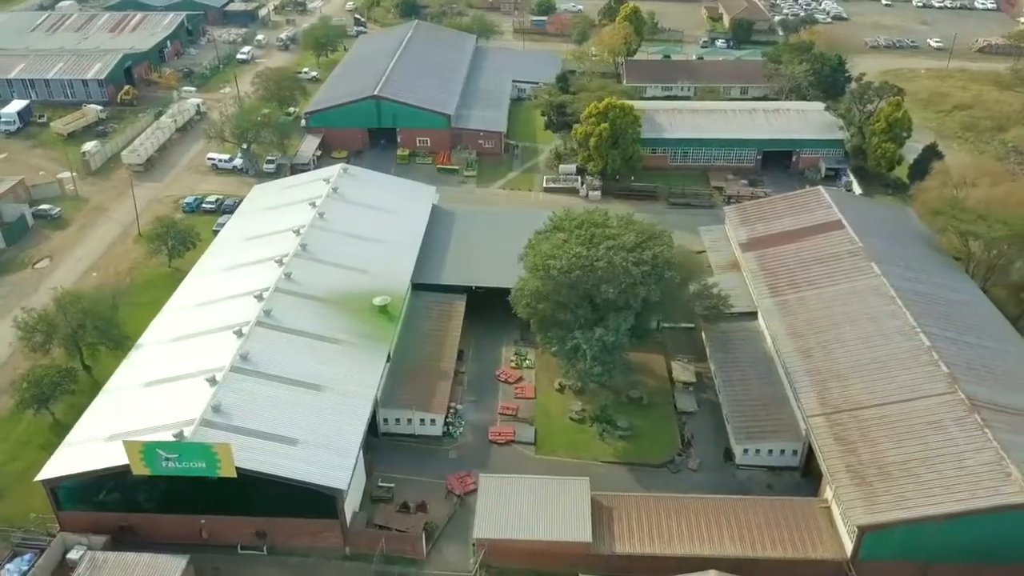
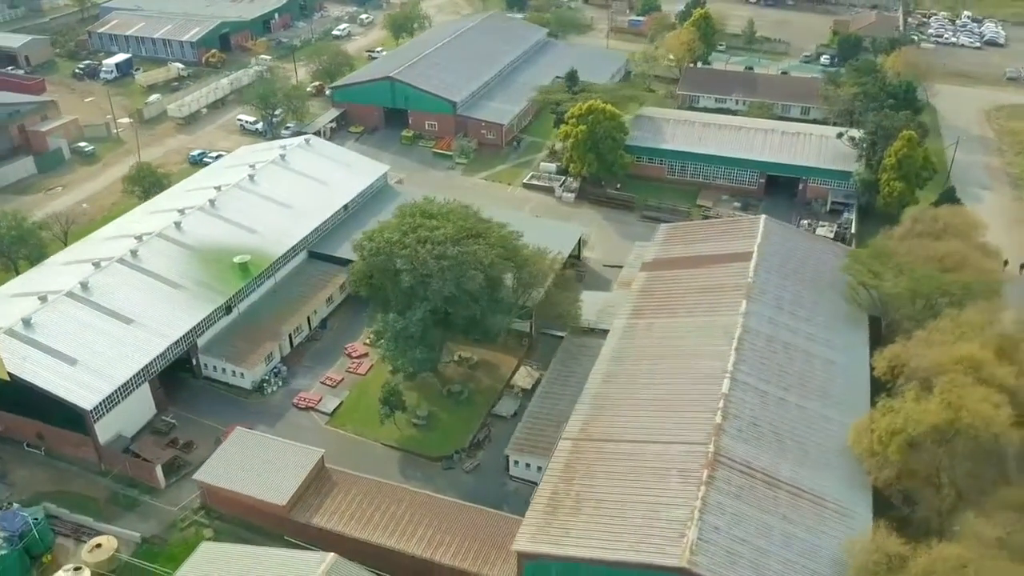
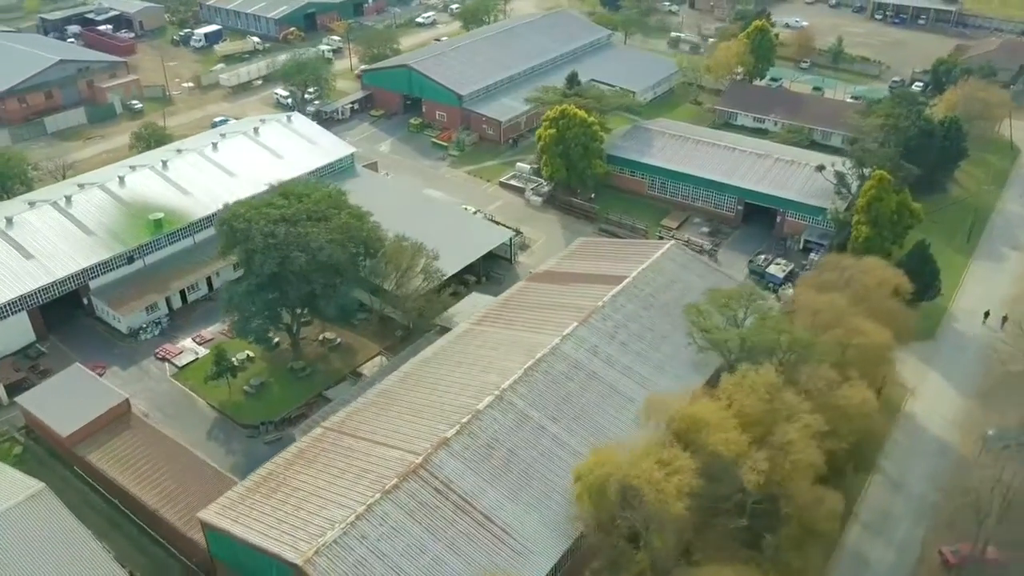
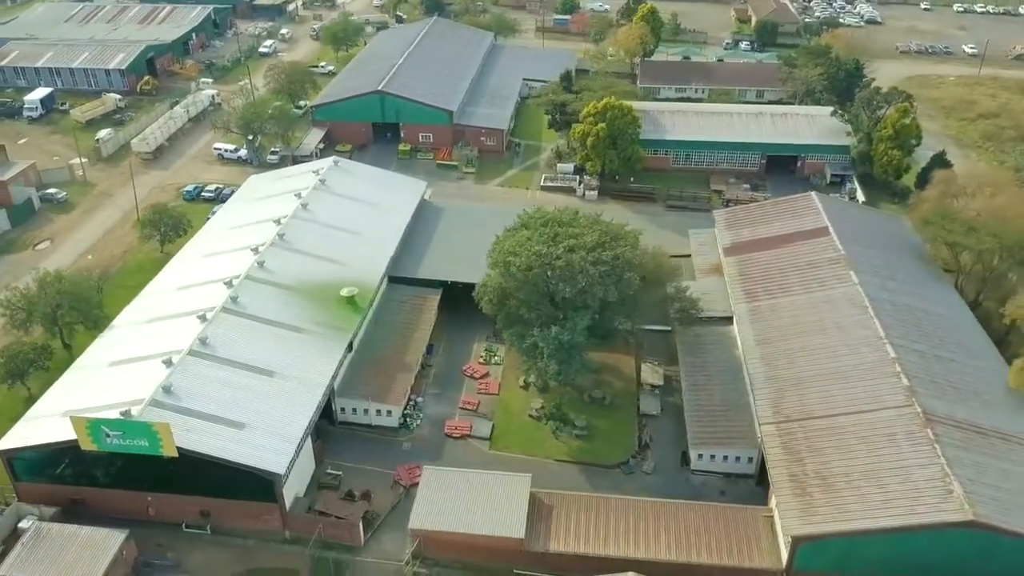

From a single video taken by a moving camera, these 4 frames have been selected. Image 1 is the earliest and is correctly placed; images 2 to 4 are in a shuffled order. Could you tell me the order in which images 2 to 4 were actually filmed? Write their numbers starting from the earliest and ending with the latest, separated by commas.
4, 2, 3
